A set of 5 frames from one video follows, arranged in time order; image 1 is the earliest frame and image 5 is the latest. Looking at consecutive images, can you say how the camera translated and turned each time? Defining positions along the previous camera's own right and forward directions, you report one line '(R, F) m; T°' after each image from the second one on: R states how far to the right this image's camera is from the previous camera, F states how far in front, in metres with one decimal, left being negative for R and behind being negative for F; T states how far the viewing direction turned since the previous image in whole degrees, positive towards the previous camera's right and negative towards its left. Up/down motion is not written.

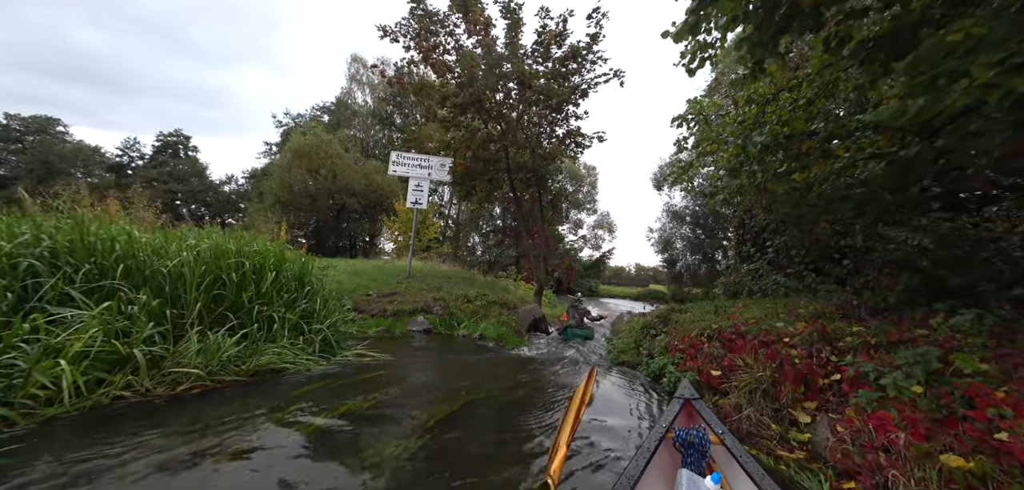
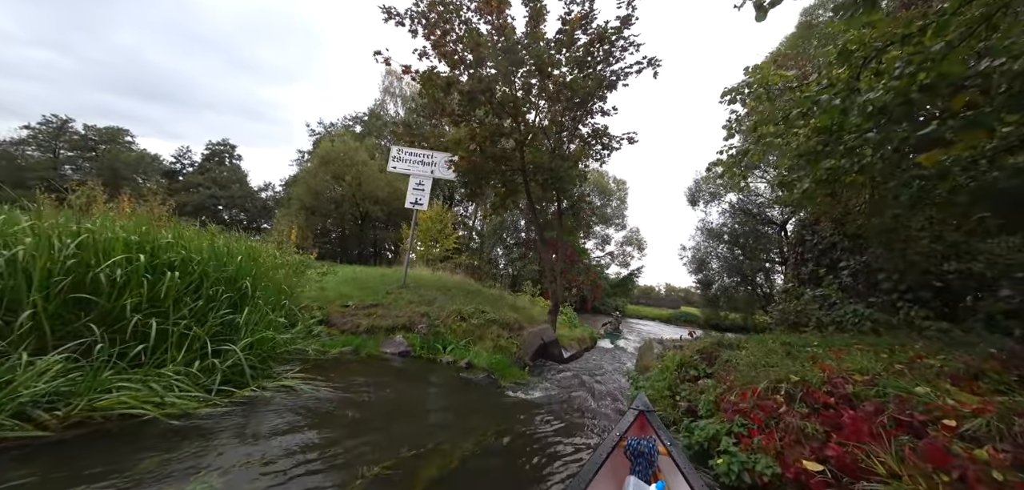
(+0.4, +1.3) m; -4°
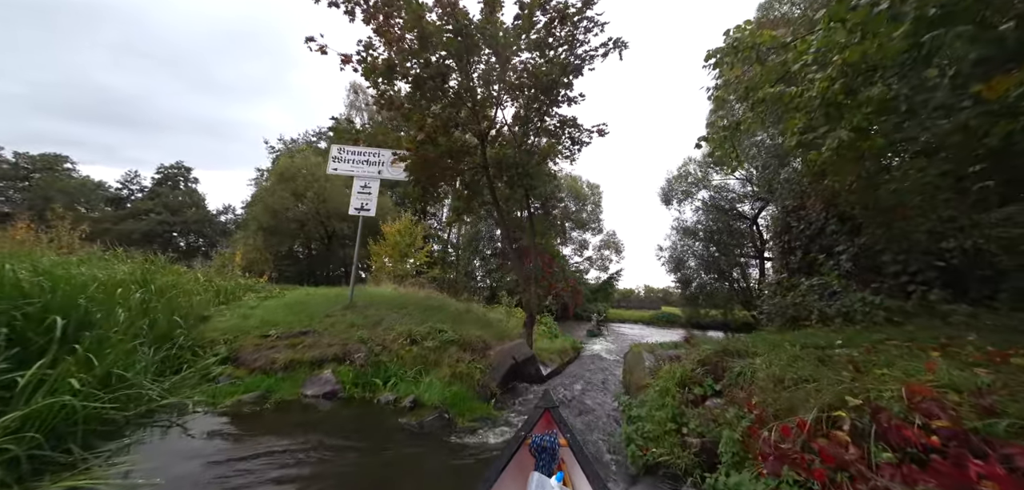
(+0.3, +1.0) m; +3°
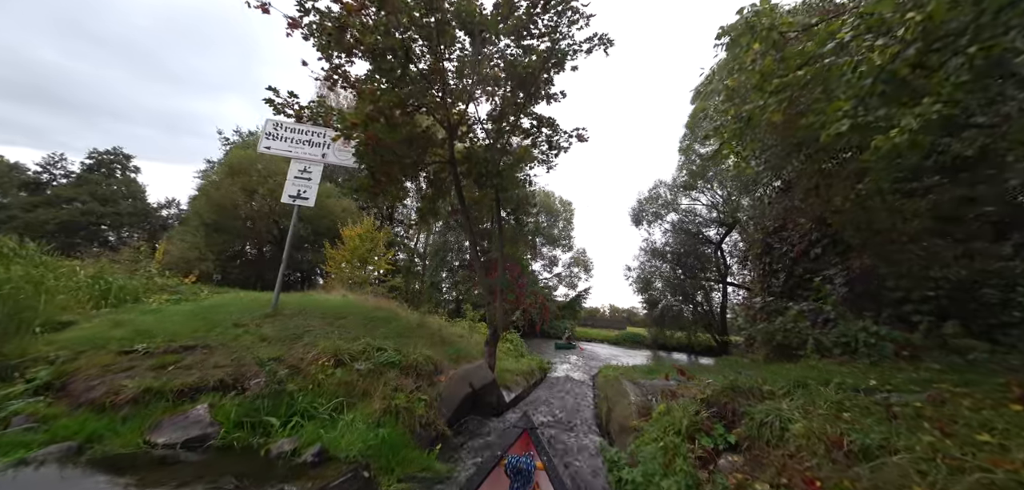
(+0.1, +1.0) m; +5°
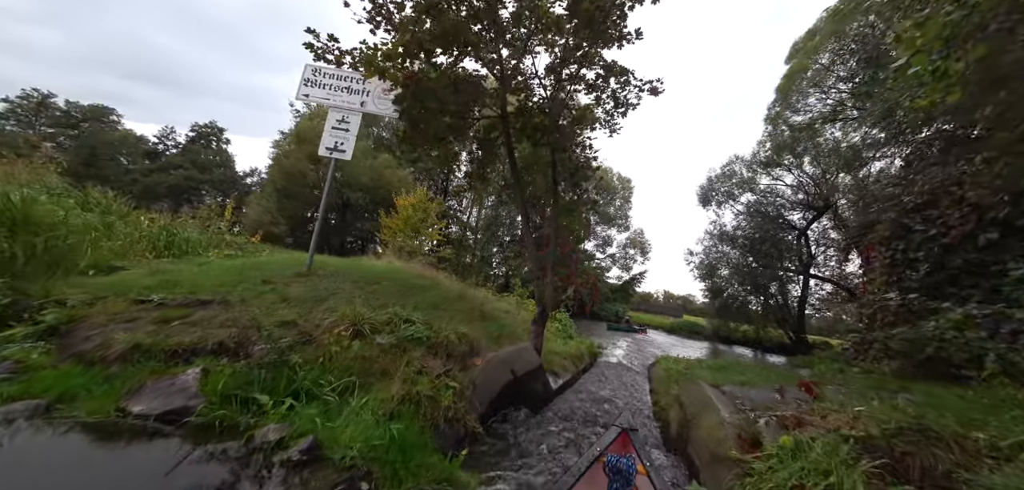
(-0.1, +0.9) m; -8°
